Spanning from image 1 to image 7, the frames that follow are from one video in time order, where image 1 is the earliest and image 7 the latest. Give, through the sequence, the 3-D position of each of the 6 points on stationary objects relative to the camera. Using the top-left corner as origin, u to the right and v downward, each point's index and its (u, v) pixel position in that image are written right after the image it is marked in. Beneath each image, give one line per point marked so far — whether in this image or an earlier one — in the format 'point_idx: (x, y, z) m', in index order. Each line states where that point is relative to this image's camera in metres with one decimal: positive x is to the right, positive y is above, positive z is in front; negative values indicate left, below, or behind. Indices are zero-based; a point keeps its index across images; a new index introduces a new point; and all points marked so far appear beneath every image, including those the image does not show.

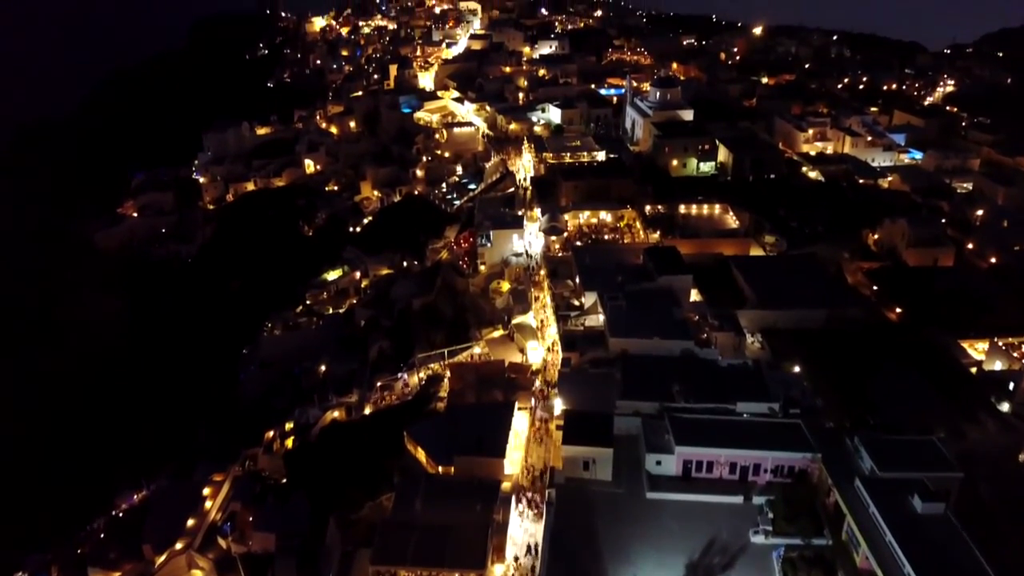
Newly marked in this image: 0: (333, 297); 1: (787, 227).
0: (-4.8, -0.2, +19.9) m
1: (+6.7, +1.5, +17.9) m
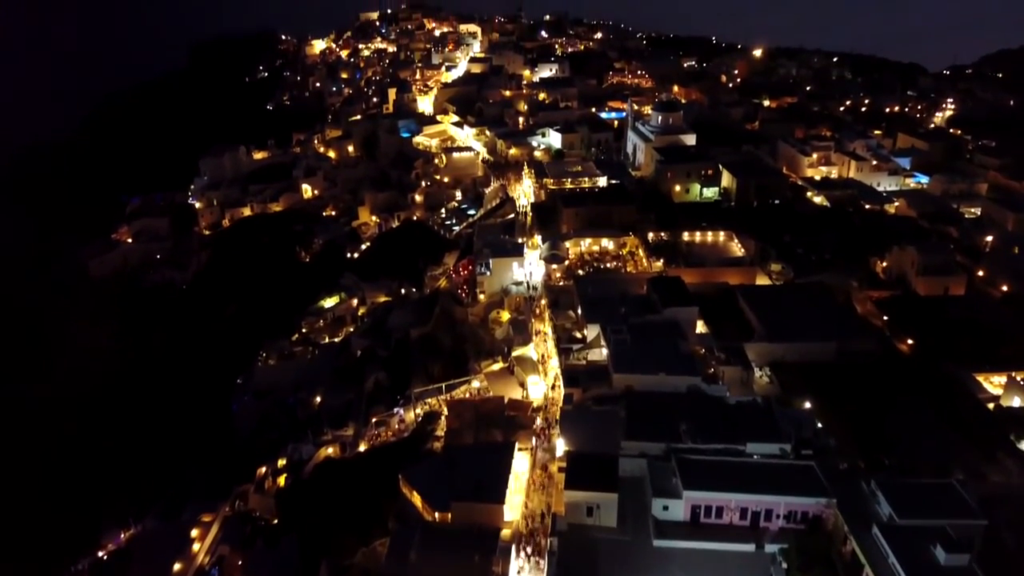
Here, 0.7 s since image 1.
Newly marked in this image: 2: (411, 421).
0: (-4.8, -0.9, +19.5) m
1: (+6.7, +0.8, +17.5) m
2: (-1.9, -2.5, +13.9) m
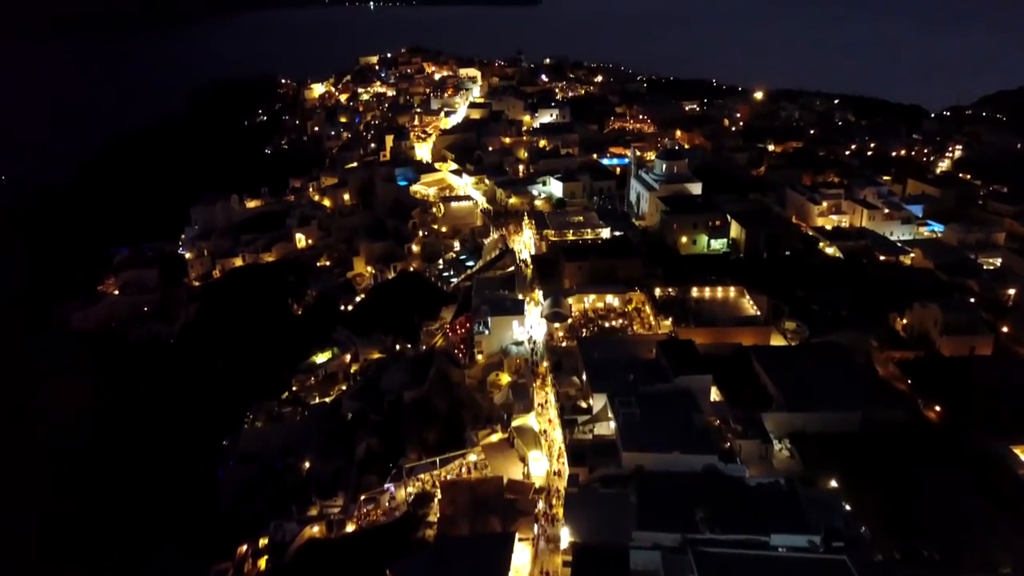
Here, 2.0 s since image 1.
0: (-4.8, -2.4, +18.5) m
1: (+6.7, -0.5, +16.6) m
2: (-1.9, -3.7, +12.9) m
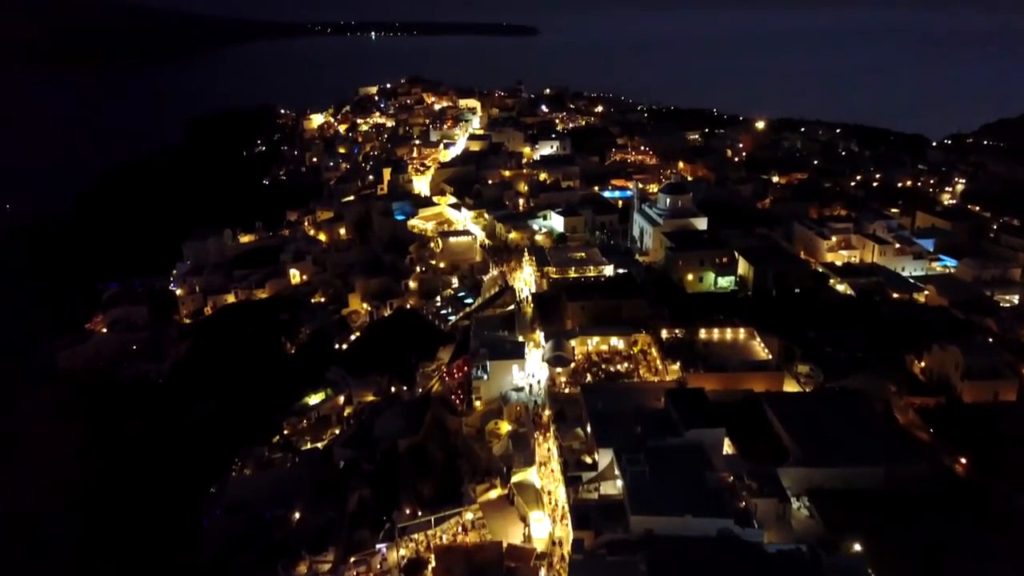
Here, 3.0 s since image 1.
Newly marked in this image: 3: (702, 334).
0: (-4.8, -3.4, +17.7) m
1: (+6.7, -1.4, +15.8) m
2: (-1.9, -4.5, +12.0) m
3: (+4.1, -1.0, +15.9) m
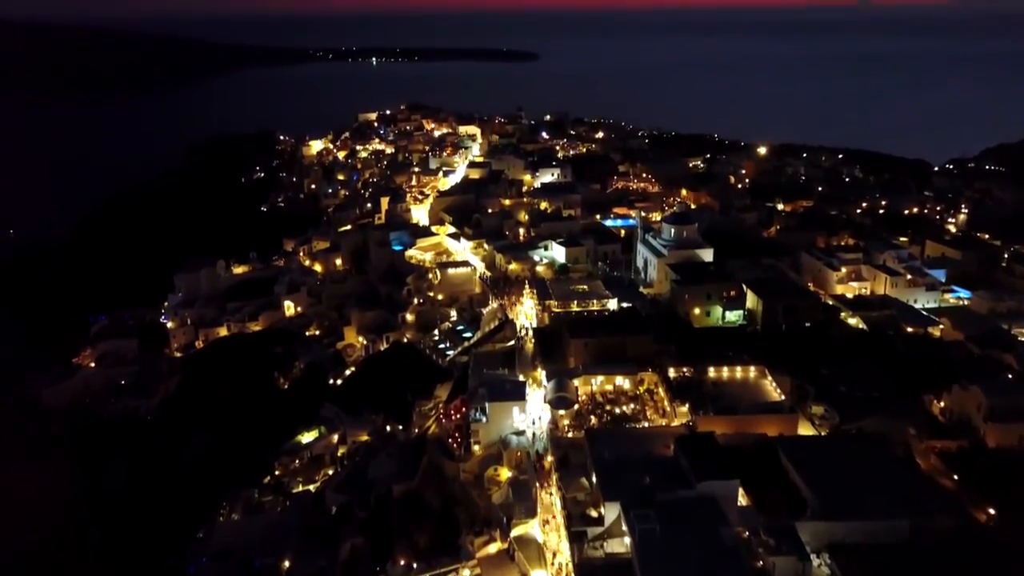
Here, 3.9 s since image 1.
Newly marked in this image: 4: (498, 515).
0: (-4.8, -4.2, +17.0) m
1: (+6.7, -2.2, +15.2) m
2: (-1.9, -5.1, +11.3) m
3: (+4.1, -1.8, +15.2) m
4: (-0.2, -3.9, +12.3) m
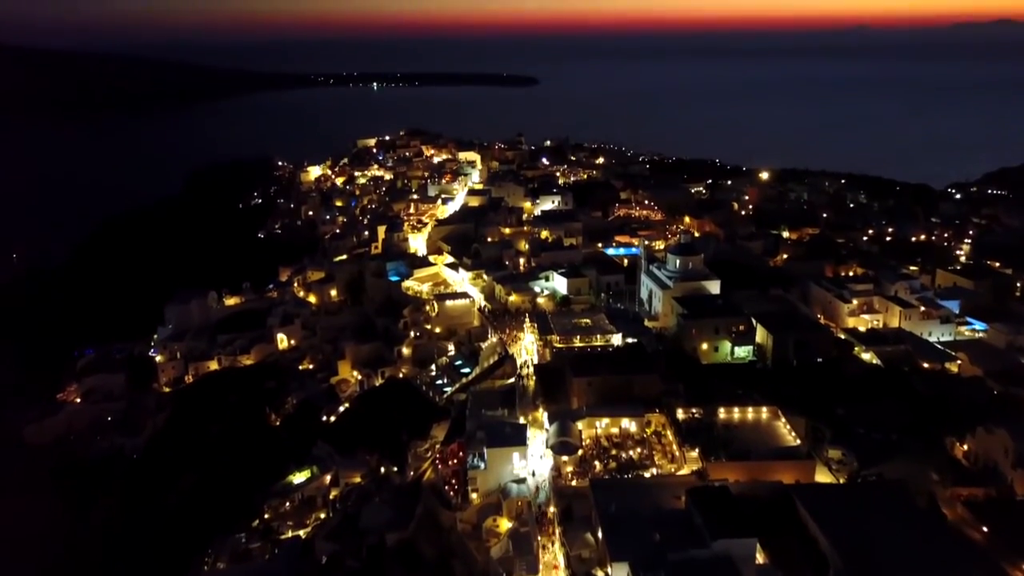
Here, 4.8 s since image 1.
0: (-4.8, -5.0, +16.2) m
1: (+6.7, -2.9, +14.4) m
2: (-1.9, -5.7, +10.4) m
3: (+4.1, -2.5, +14.5) m
4: (-0.2, -4.5, +11.5) m
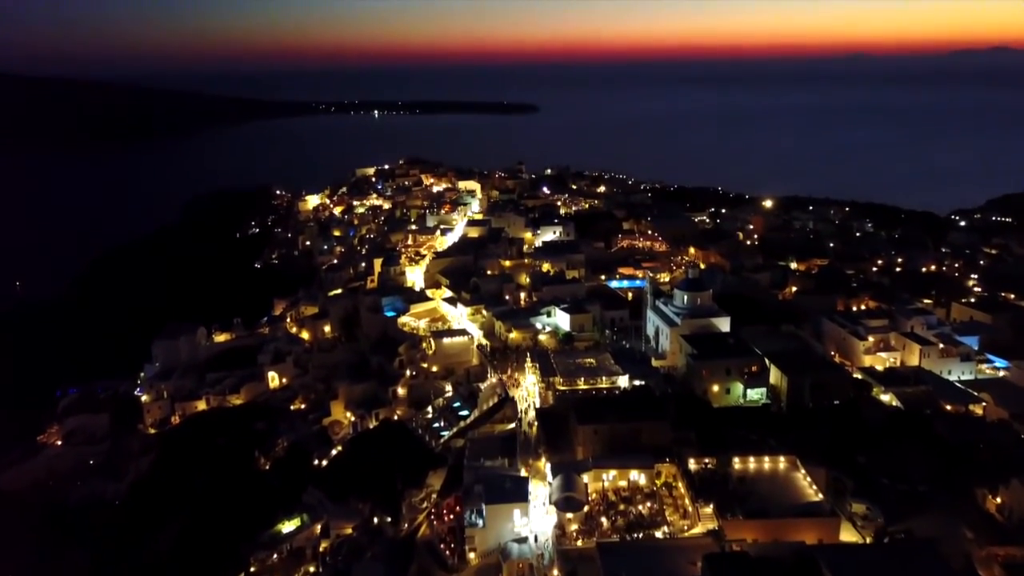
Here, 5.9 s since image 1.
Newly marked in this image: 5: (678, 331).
0: (-4.8, -5.8, +15.2) m
1: (+6.7, -3.6, +13.5) m
2: (-1.9, -6.4, +9.4) m
3: (+4.1, -3.3, +13.6) m
4: (-0.2, -5.2, +10.5) m
5: (+4.2, -1.1, +18.8) m
